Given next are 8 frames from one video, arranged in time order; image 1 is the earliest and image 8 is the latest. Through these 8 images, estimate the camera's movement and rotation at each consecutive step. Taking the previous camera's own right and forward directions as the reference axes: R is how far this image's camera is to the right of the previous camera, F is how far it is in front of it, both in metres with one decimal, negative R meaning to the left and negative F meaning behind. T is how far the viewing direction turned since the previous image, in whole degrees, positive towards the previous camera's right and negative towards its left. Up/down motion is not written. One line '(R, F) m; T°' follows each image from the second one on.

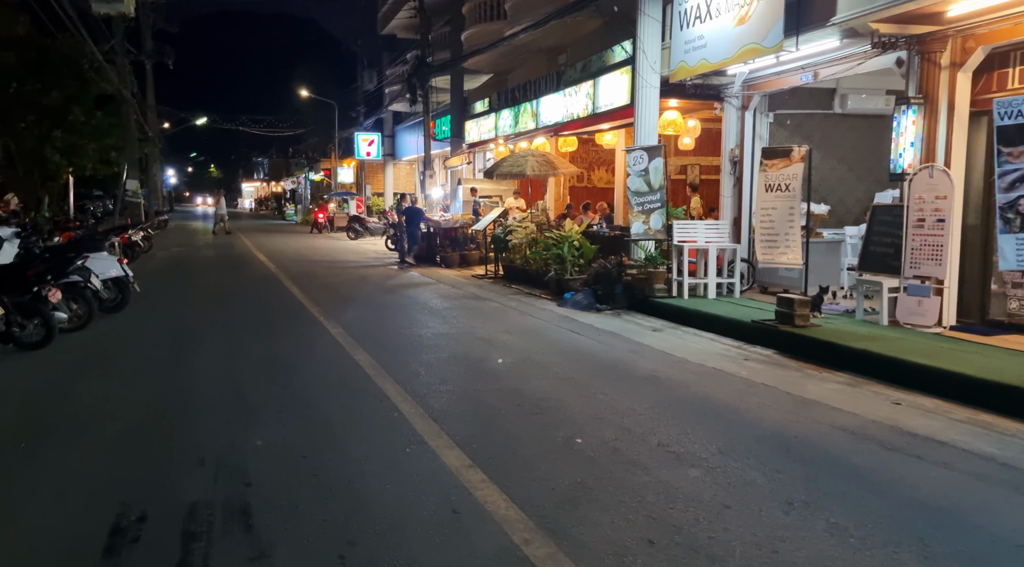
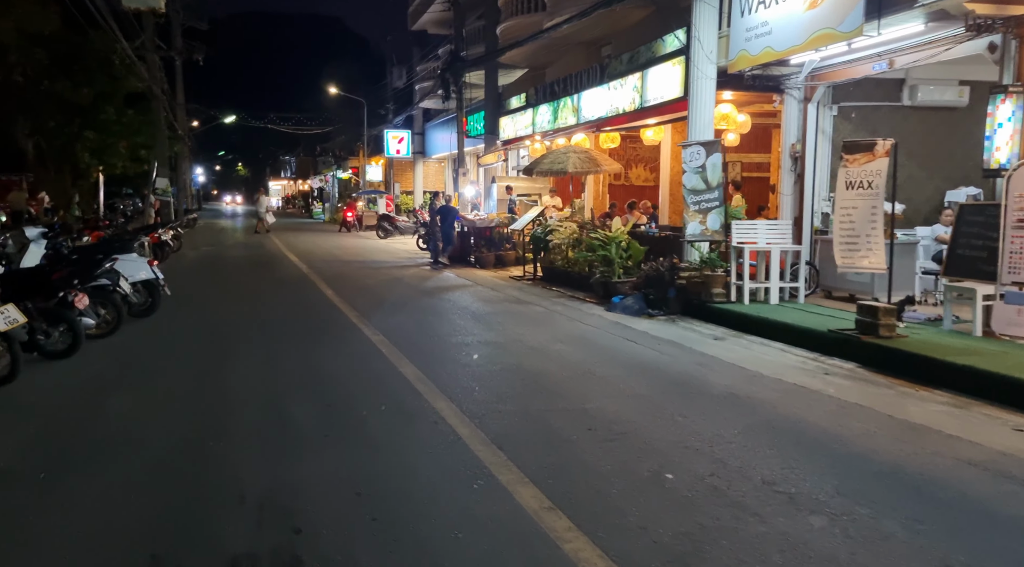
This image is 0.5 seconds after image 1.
(-0.3, +0.7) m; -2°
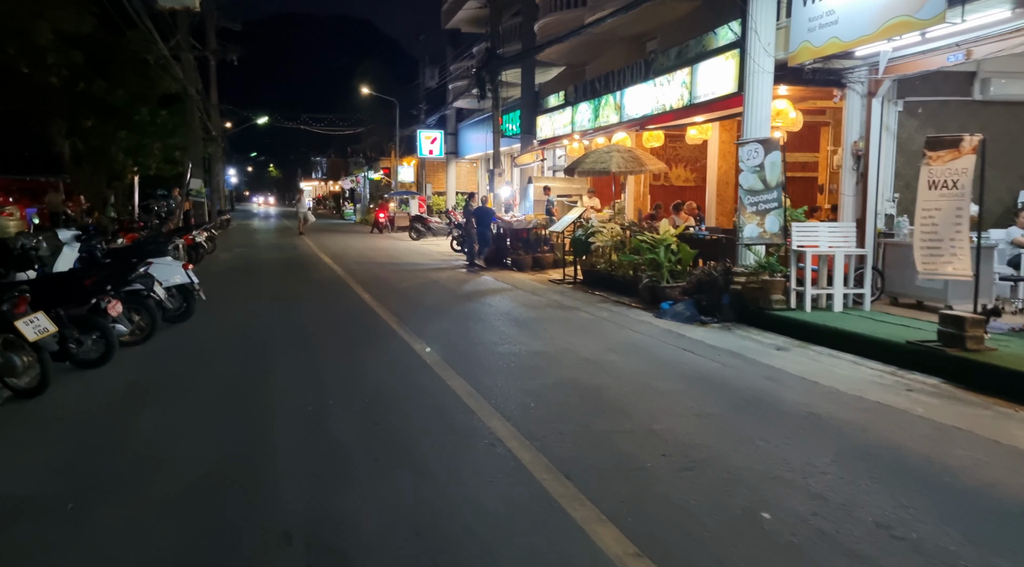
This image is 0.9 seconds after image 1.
(-0.3, +0.5) m; -2°
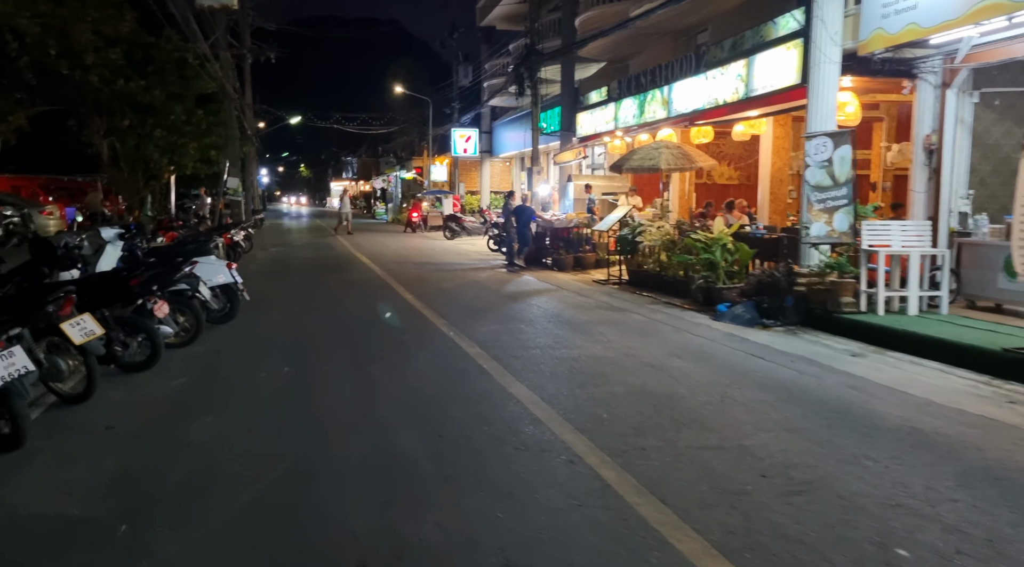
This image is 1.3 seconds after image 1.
(-0.3, +0.4) m; -2°
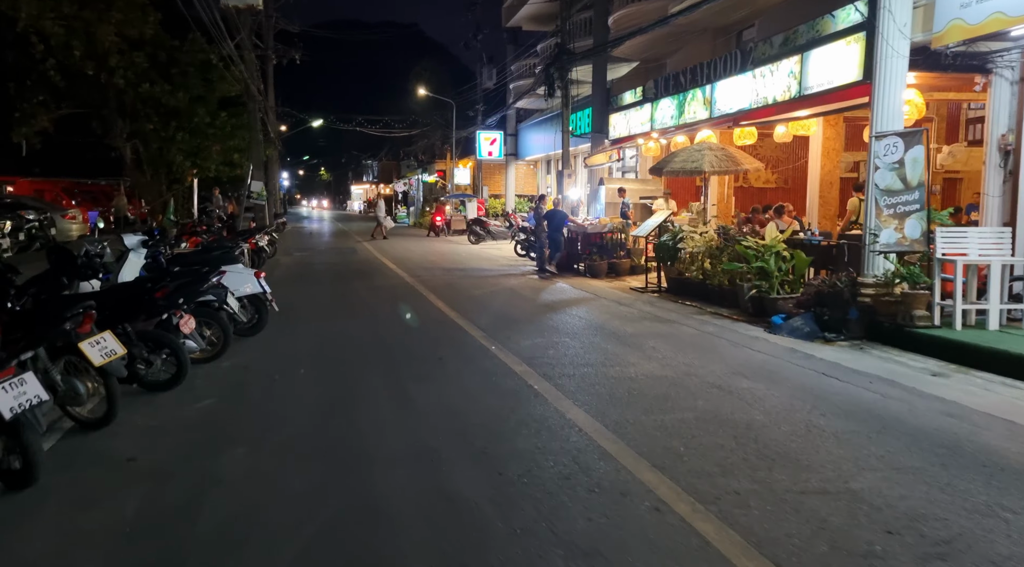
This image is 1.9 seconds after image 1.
(-0.3, +0.6) m; -1°
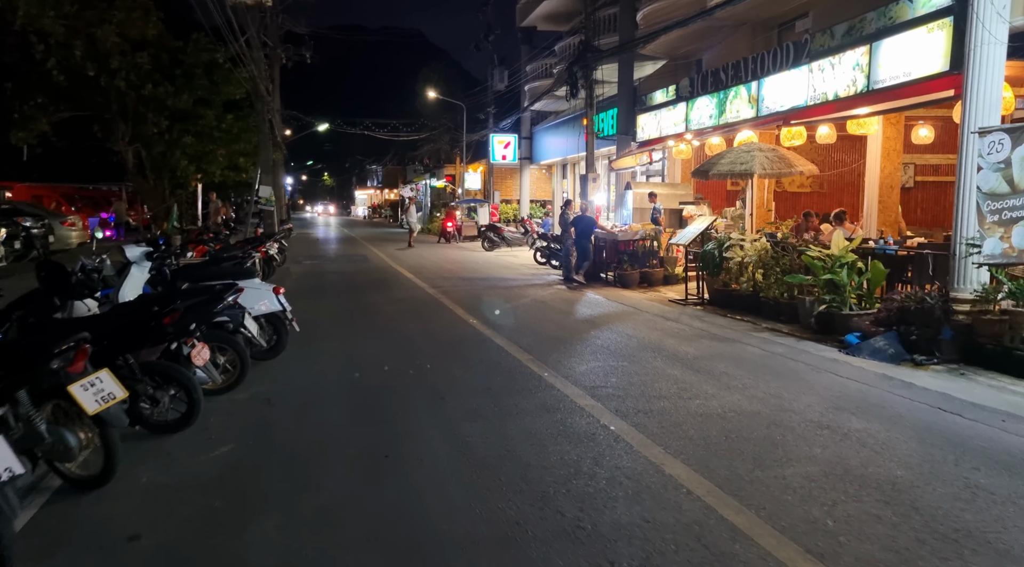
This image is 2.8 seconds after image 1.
(-0.5, +1.1) m; 0°
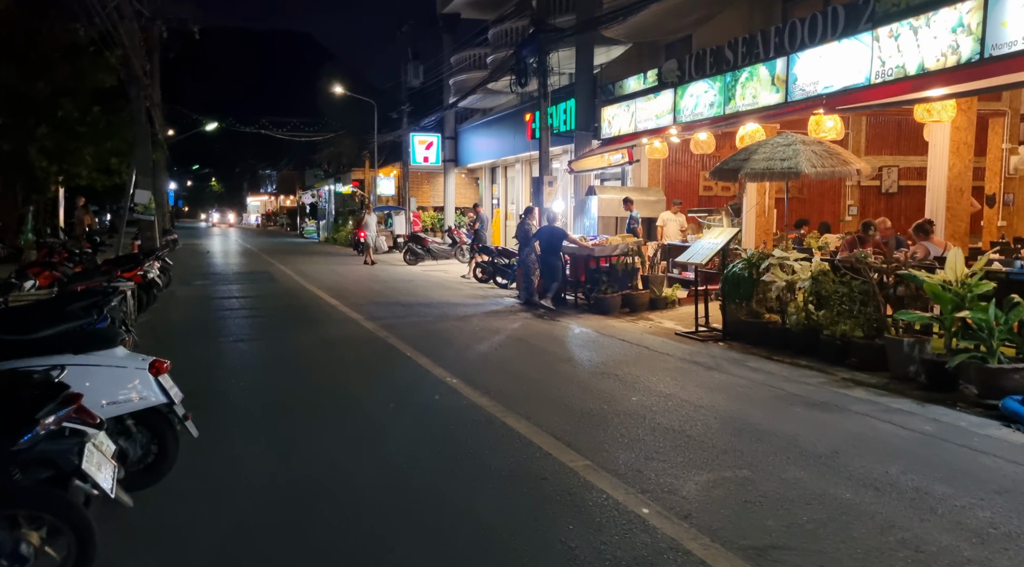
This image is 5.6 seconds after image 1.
(-1.0, +3.6) m; +7°
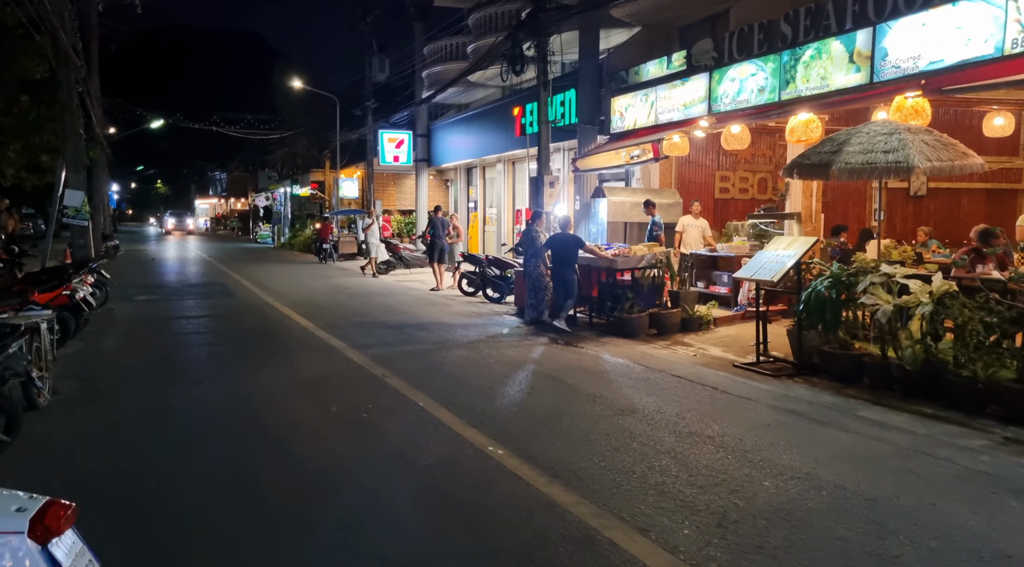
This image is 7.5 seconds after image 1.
(-0.9, +2.4) m; +3°
